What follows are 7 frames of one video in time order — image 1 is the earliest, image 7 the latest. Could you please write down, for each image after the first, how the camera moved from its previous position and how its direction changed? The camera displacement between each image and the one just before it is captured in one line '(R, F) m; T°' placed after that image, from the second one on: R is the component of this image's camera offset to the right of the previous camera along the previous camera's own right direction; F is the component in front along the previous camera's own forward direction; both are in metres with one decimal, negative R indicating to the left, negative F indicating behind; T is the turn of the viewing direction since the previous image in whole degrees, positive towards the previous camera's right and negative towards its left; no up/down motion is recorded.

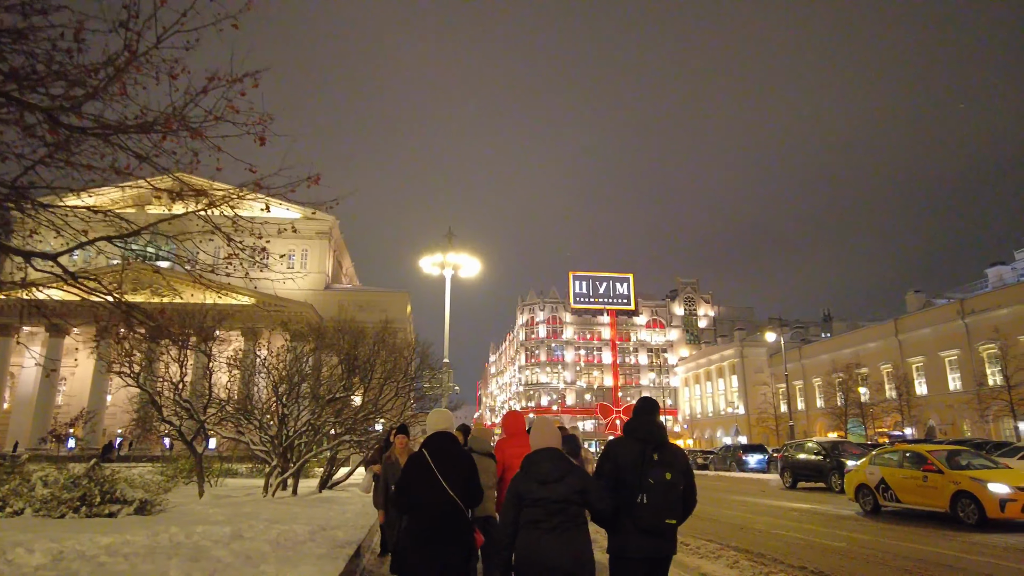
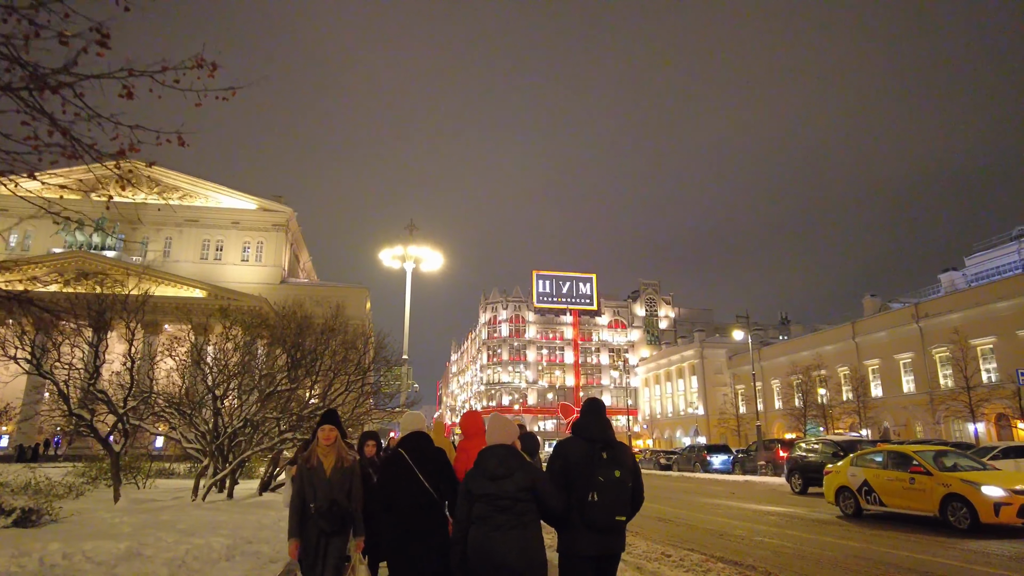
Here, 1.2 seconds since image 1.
(0.0, +1.1) m; +3°
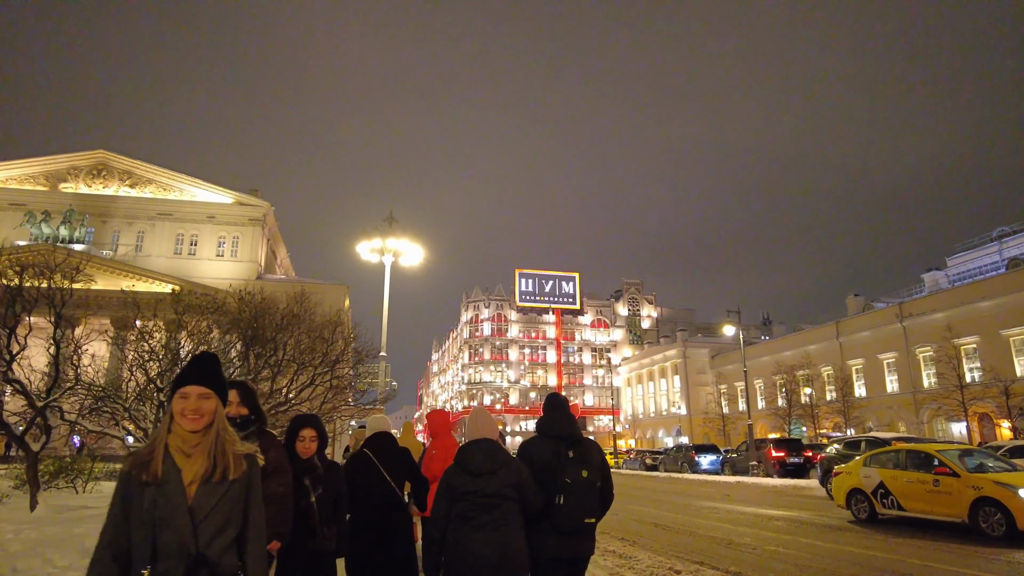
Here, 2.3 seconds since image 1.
(0.0, +1.3) m; +2°
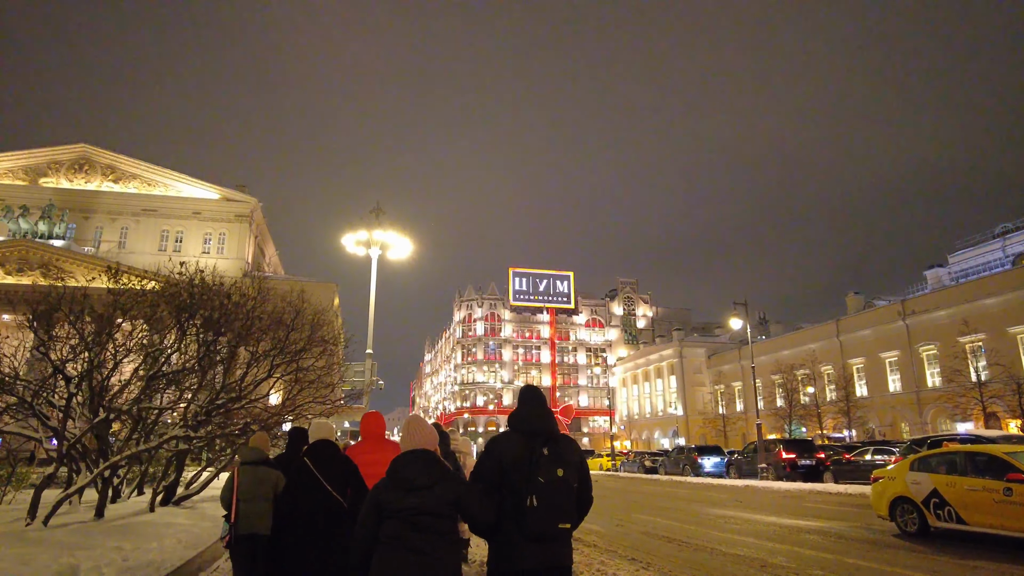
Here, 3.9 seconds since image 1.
(+0.1, +1.7) m; +1°
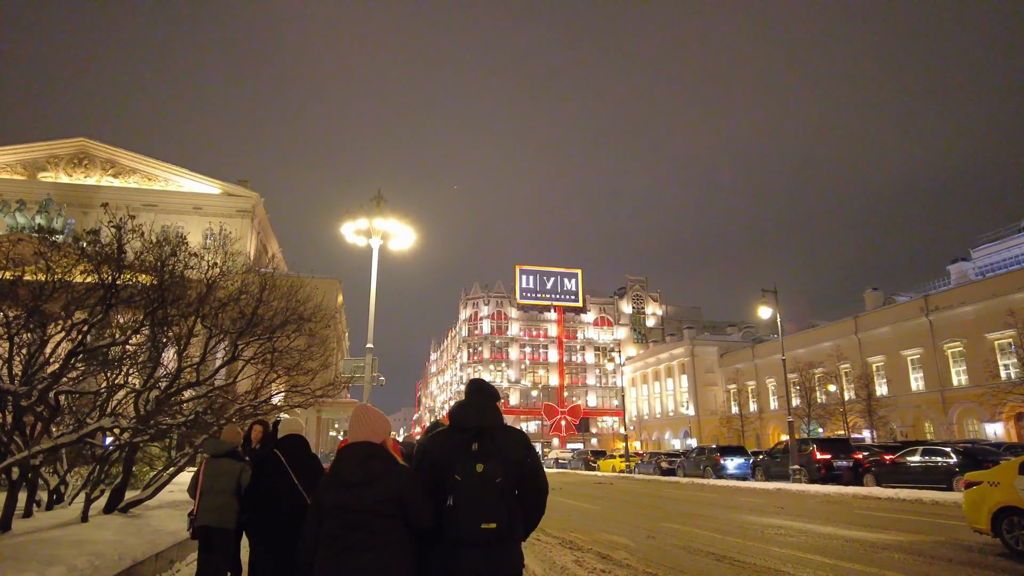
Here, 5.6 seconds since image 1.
(-0.1, +1.9) m; -1°
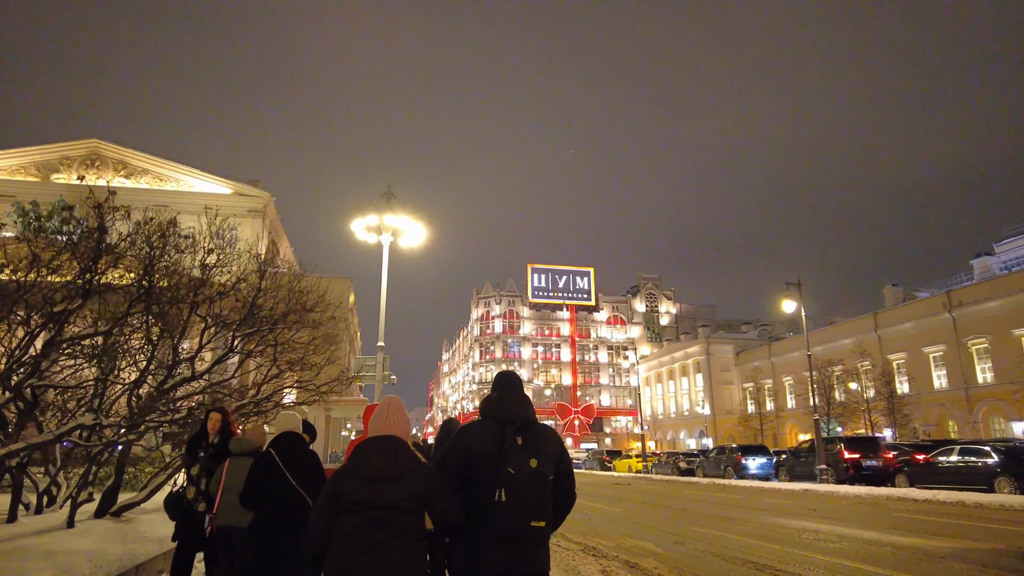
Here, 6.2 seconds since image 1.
(-0.1, +0.7) m; -1°
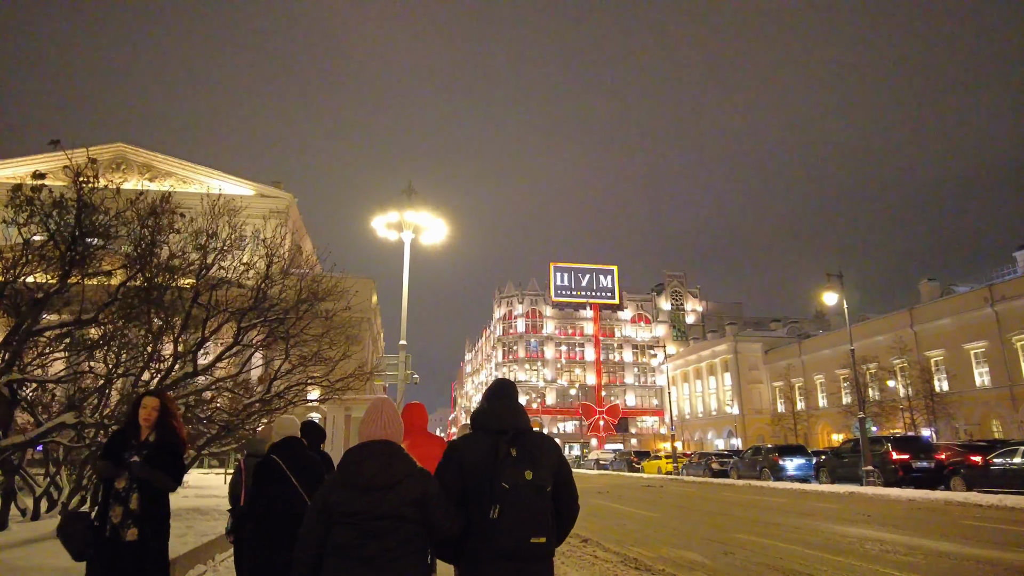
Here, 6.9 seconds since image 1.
(-0.1, +0.8) m; -2°
